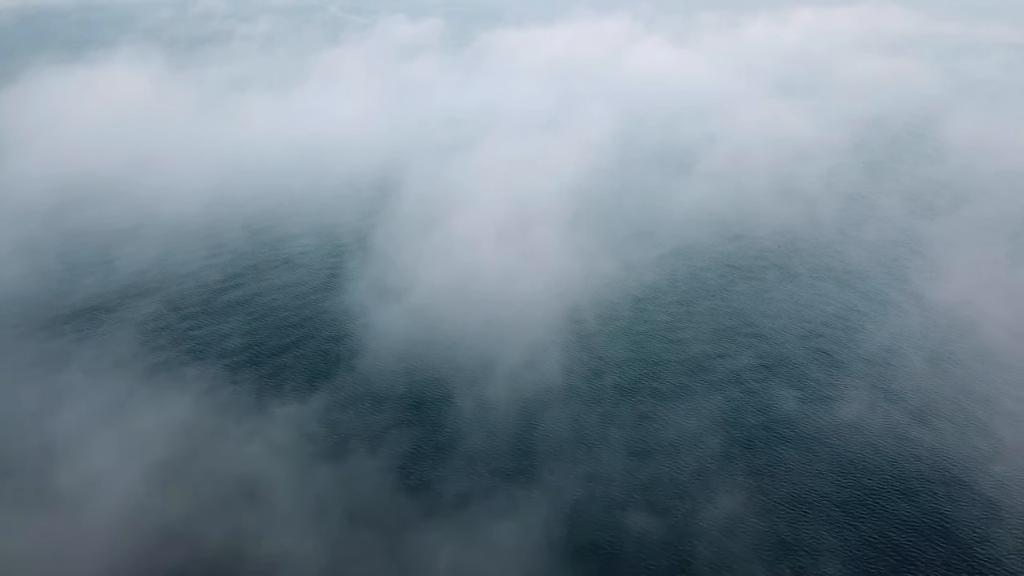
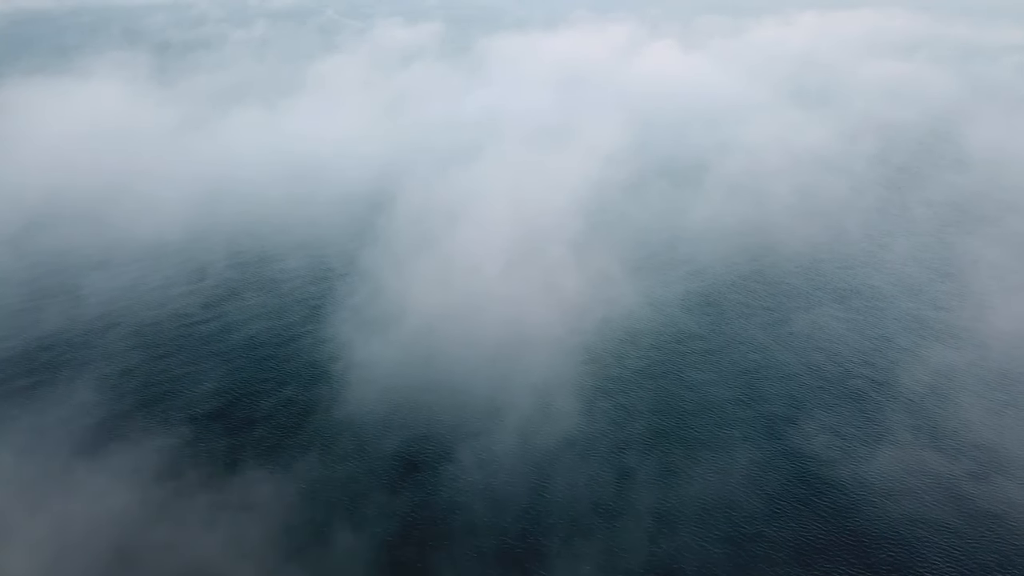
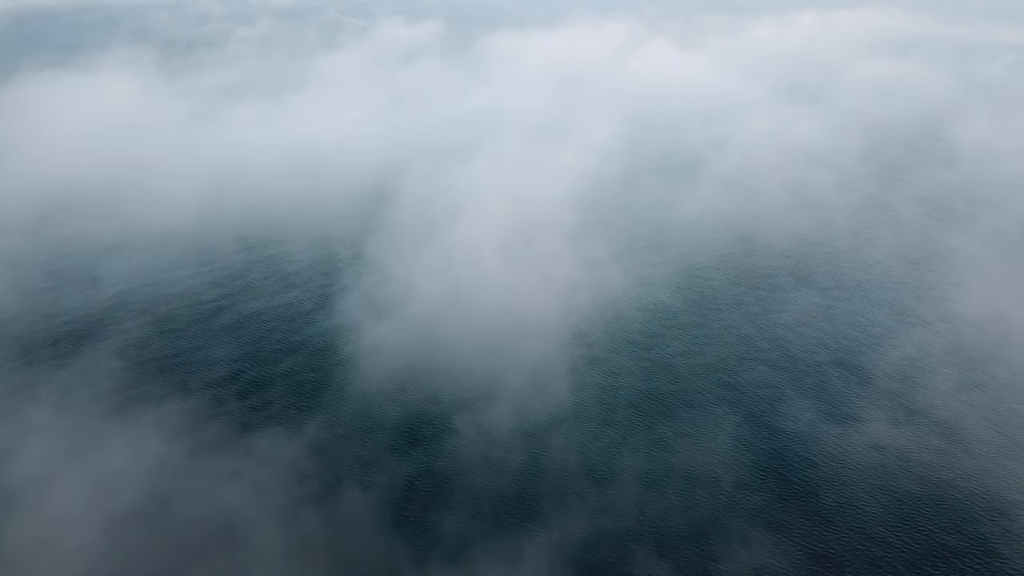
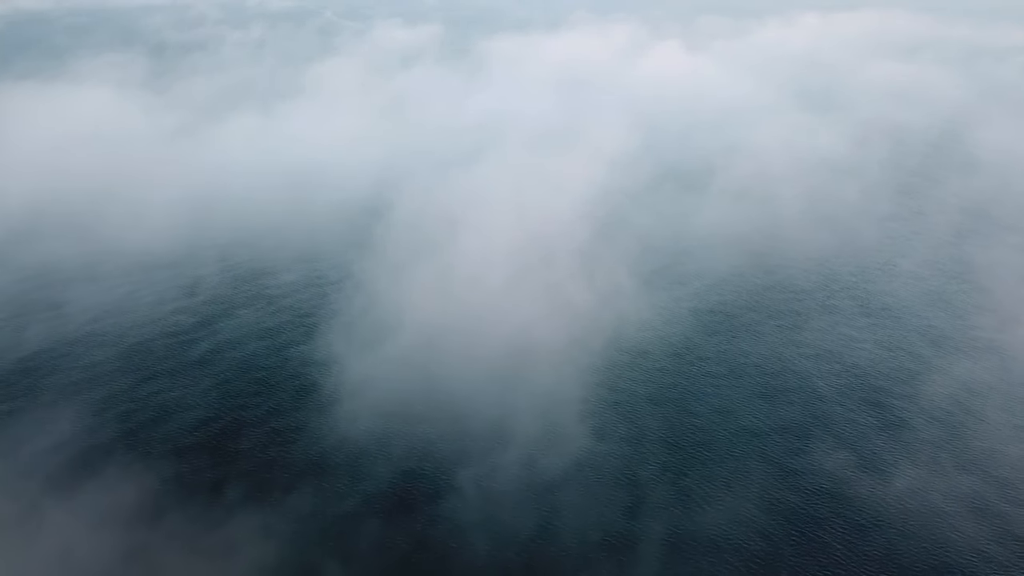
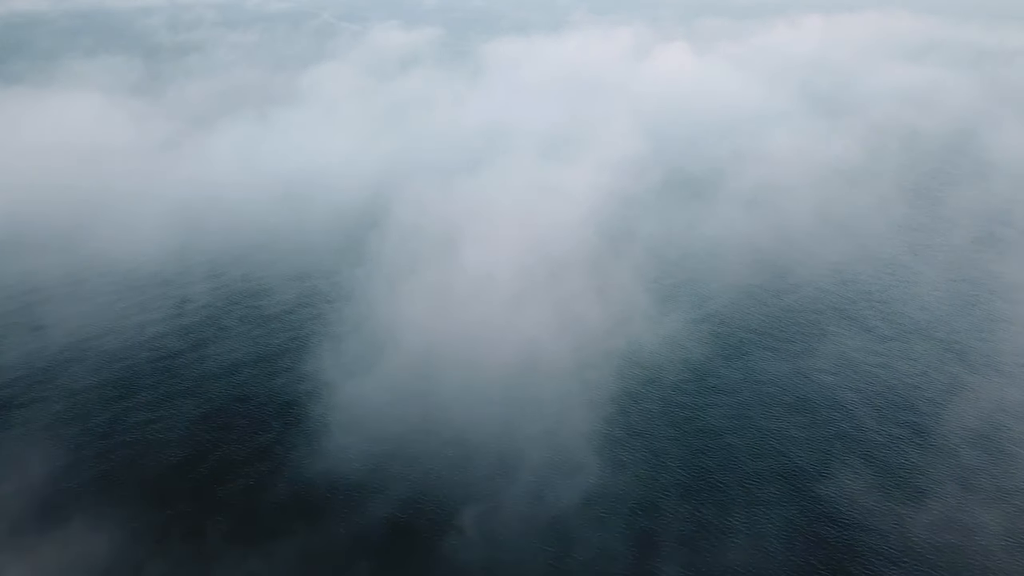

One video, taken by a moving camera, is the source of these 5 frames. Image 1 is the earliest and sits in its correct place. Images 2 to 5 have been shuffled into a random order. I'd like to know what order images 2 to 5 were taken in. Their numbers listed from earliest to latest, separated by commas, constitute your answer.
3, 2, 4, 5
